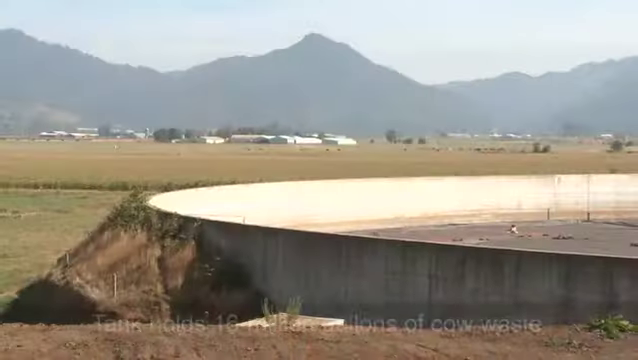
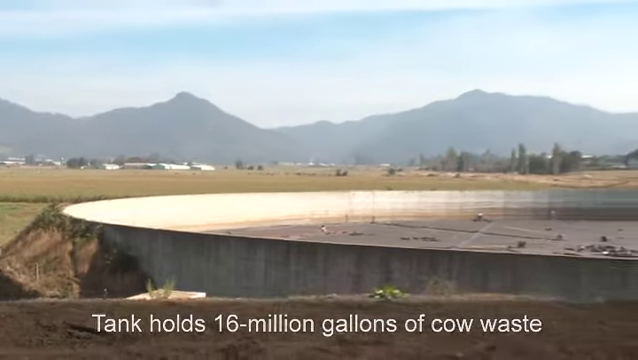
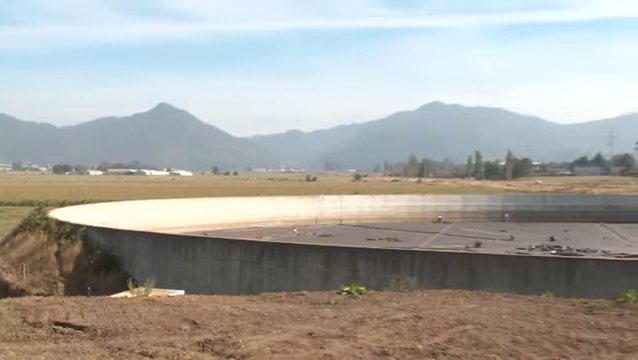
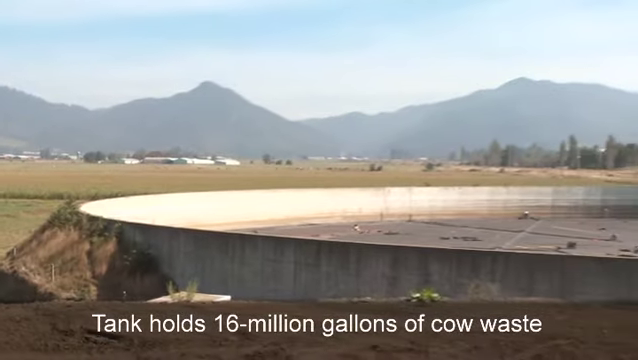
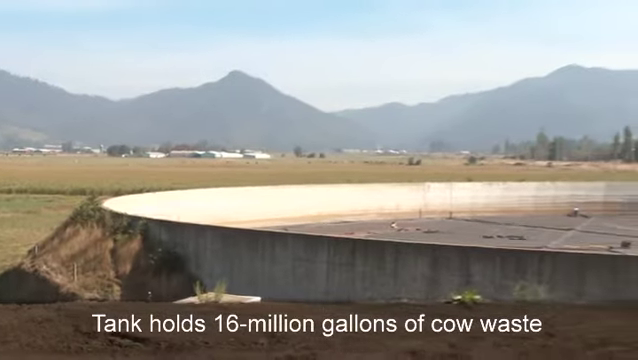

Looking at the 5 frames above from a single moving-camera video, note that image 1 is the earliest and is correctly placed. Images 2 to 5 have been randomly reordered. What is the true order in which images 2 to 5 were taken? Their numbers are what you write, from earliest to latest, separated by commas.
5, 4, 2, 3
